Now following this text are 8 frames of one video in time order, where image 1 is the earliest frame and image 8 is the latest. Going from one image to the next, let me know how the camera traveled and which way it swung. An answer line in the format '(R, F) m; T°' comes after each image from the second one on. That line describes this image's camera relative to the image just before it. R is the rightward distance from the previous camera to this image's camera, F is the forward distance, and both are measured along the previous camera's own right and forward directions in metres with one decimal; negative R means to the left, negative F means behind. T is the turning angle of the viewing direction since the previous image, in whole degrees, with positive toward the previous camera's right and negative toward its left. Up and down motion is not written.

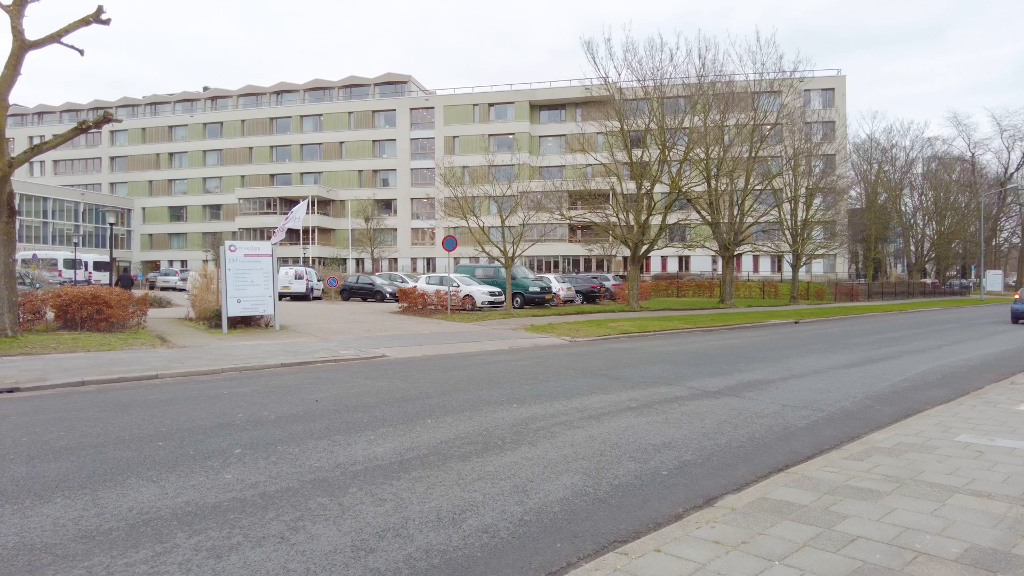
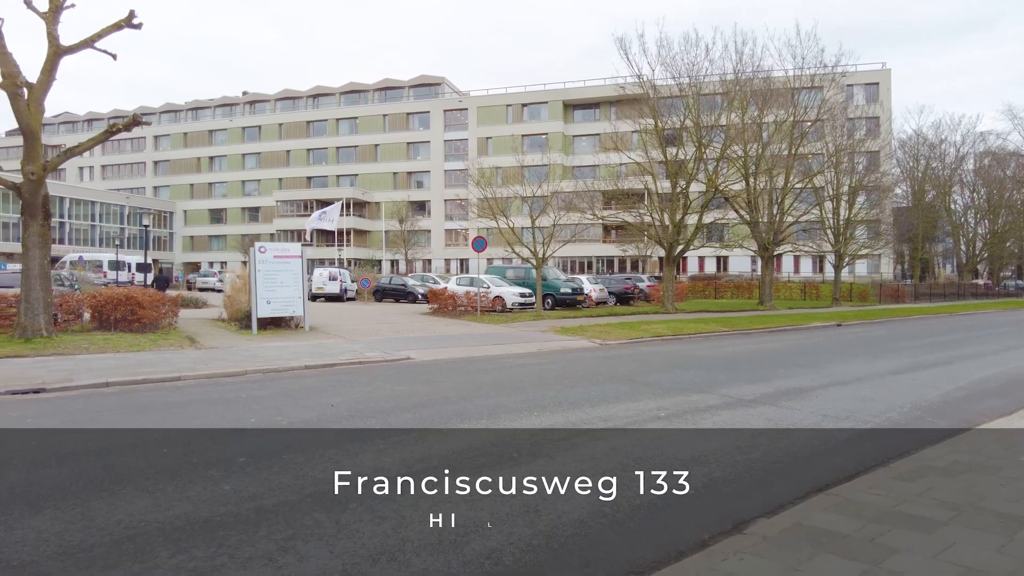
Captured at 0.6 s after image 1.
(+0.2, +0.3) m; -3°
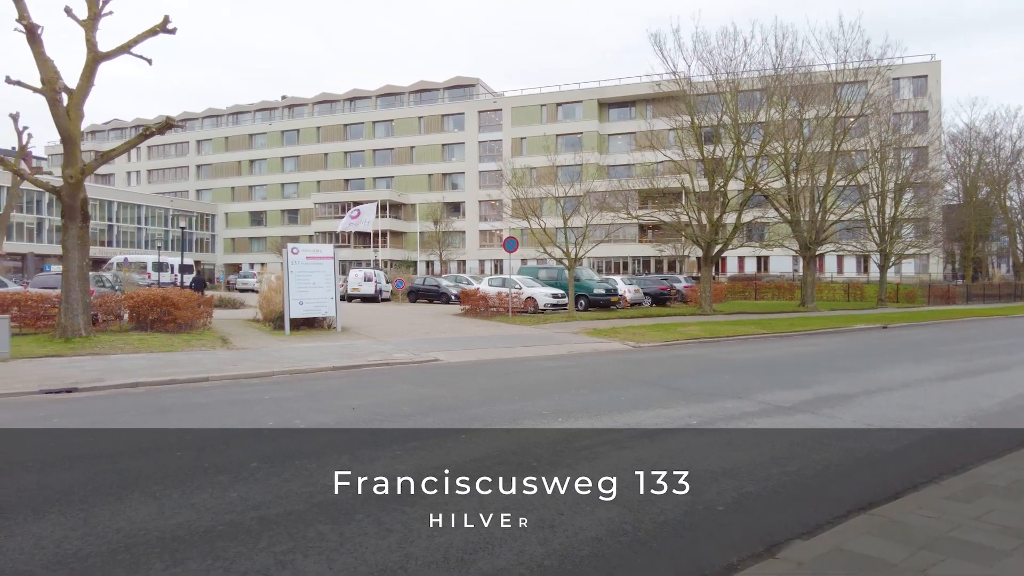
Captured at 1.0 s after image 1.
(+0.1, +0.2) m; -3°
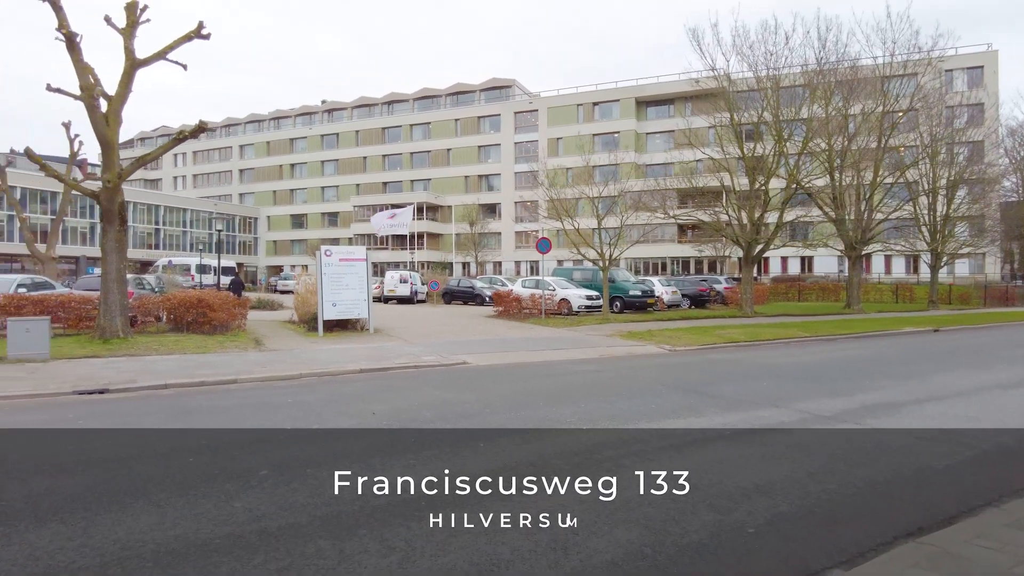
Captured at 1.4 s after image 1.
(+0.2, +0.3) m; -3°
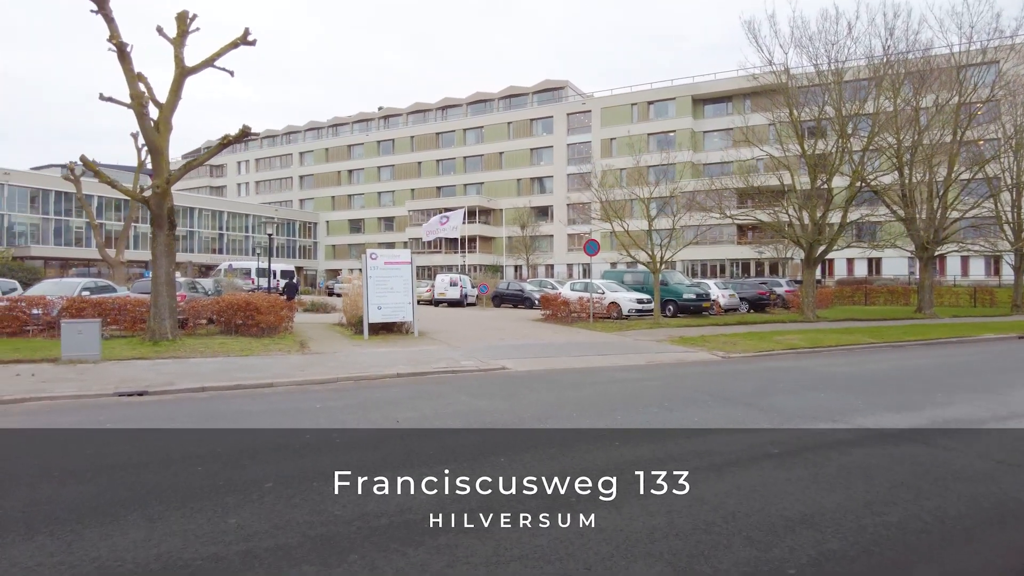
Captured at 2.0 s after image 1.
(+0.3, +0.4) m; -5°
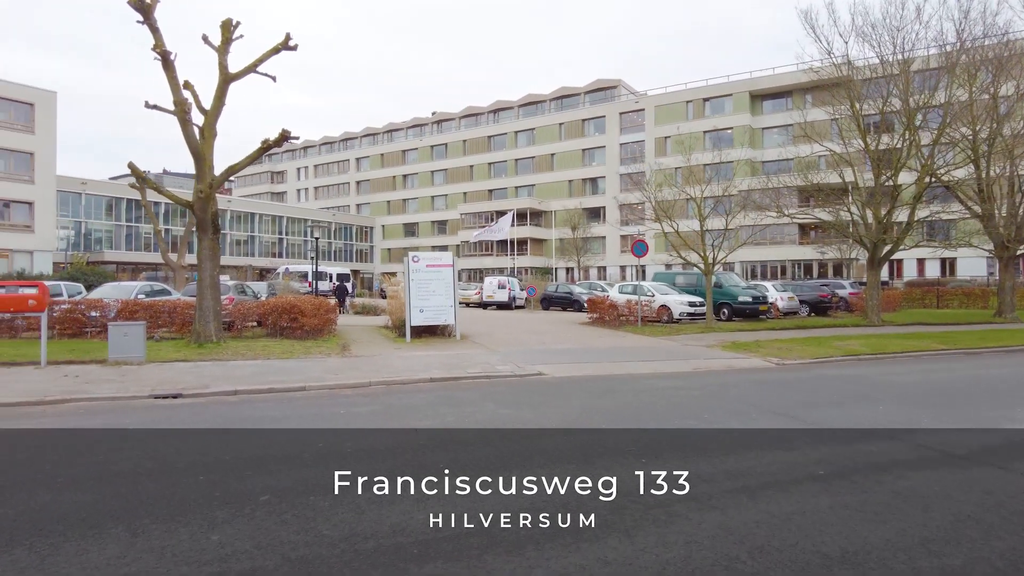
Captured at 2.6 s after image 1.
(+0.3, +0.4) m; -5°
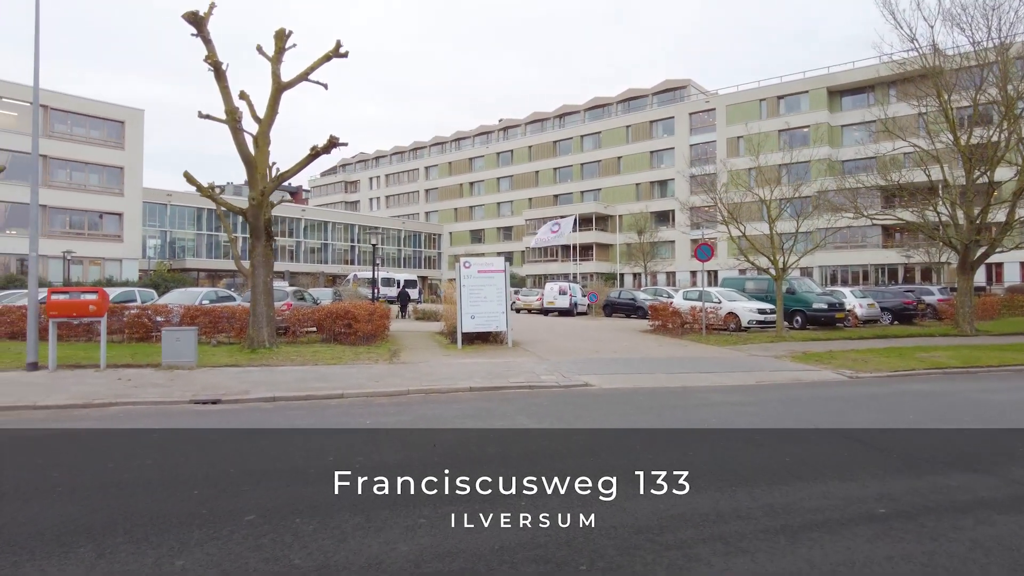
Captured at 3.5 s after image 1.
(+0.4, +0.5) m; -6°
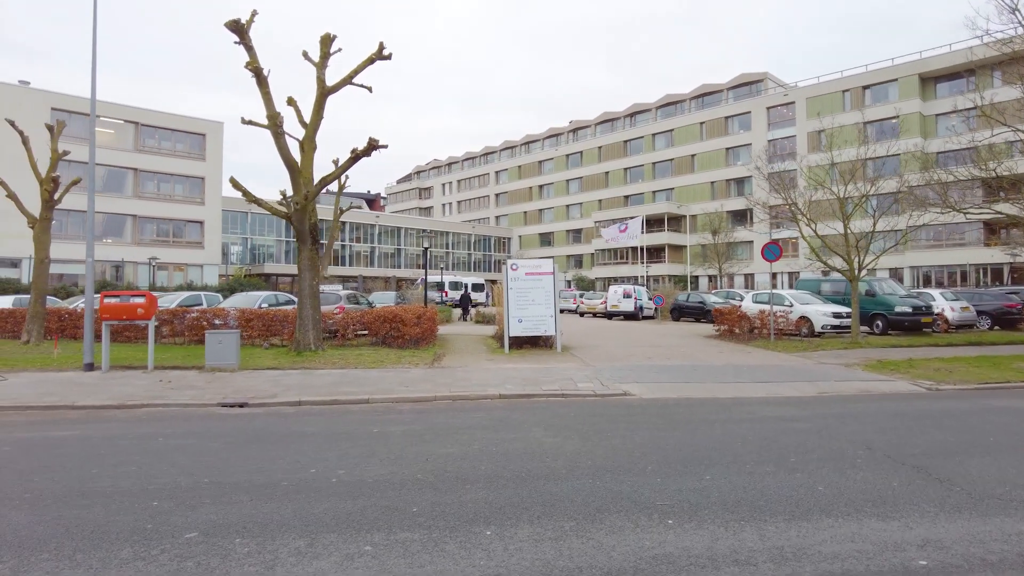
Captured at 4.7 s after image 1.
(+0.7, +0.6) m; -7°
